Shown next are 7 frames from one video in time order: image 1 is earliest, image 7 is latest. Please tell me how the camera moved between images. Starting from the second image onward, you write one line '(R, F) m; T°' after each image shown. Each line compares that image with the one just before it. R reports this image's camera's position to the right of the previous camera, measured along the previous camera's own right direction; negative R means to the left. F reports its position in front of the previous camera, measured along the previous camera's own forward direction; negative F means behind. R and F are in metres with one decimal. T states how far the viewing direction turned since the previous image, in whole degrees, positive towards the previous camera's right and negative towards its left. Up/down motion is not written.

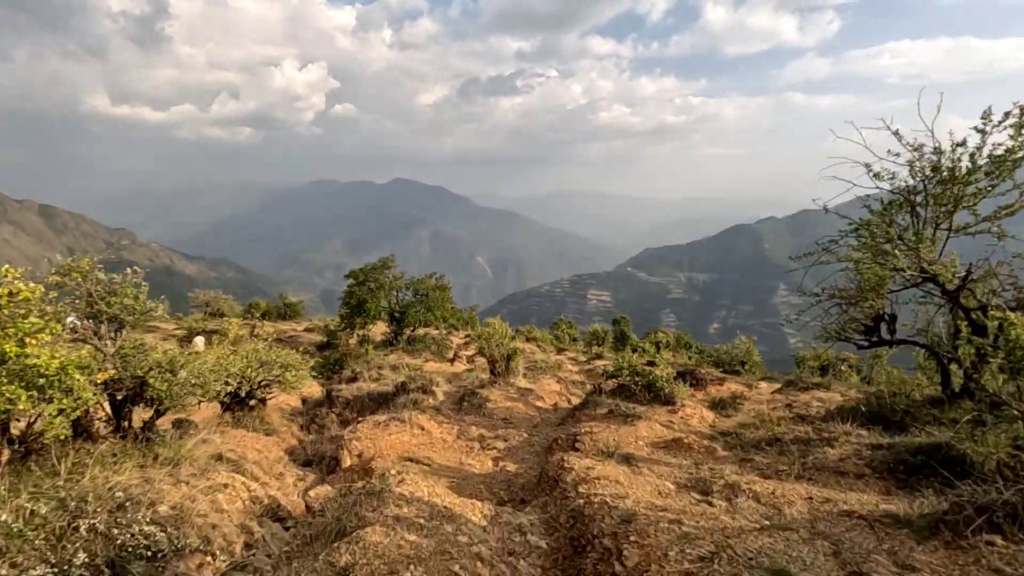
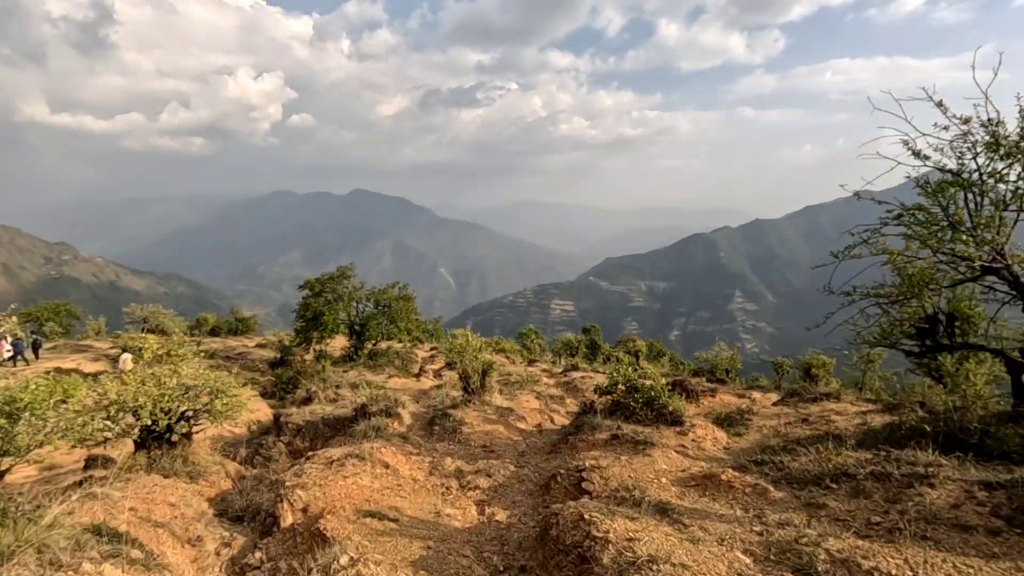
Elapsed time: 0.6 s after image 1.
(-0.3, +1.5) m; +4°
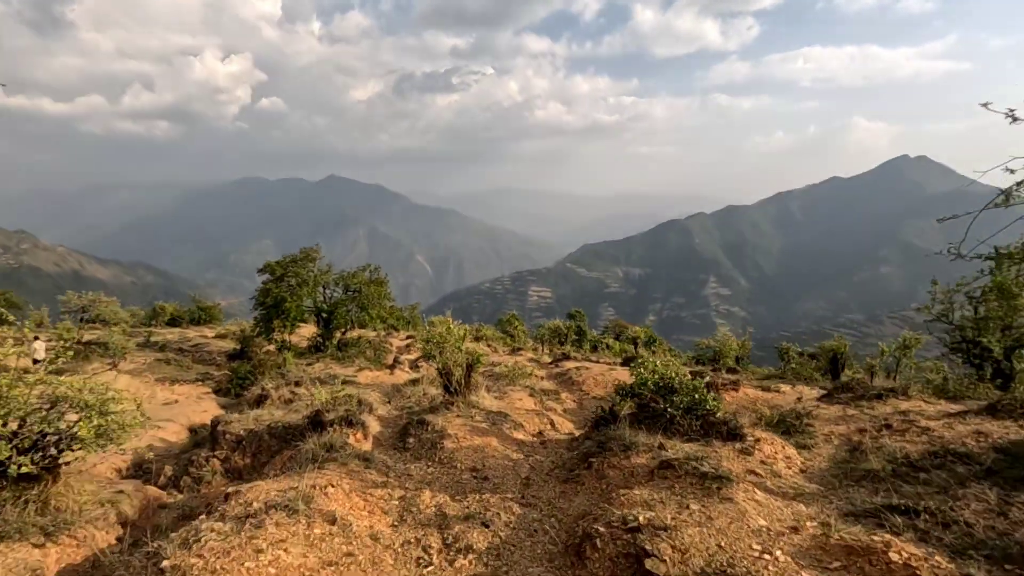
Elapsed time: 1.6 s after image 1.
(-0.3, +2.4) m; +2°
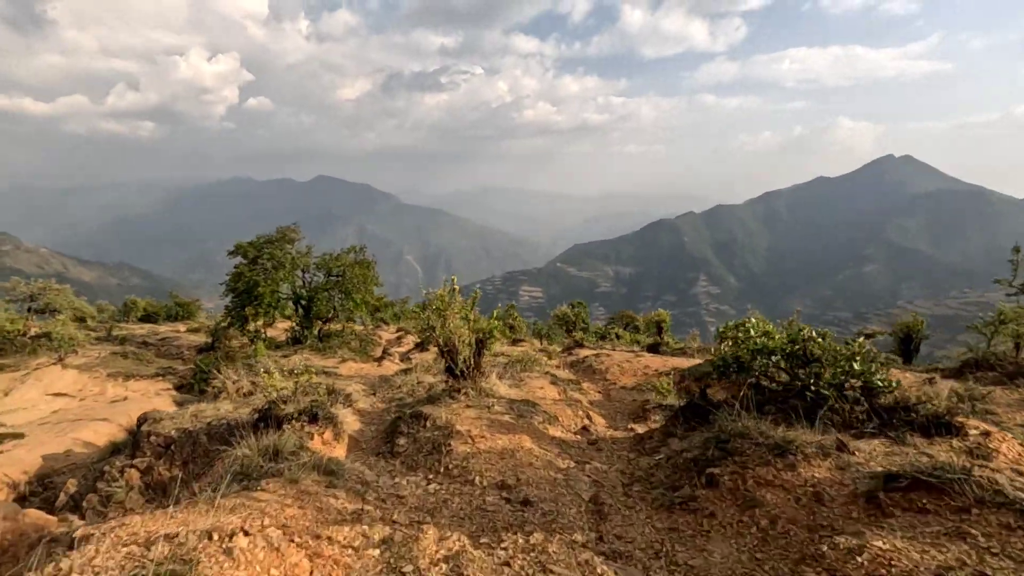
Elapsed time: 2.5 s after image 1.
(-0.5, +2.6) m; +1°
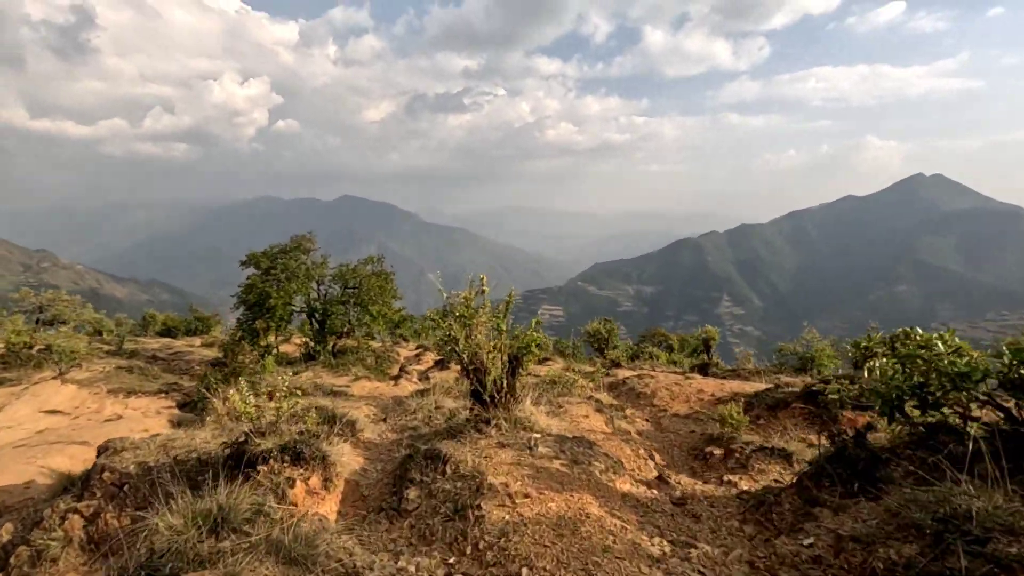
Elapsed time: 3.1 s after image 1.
(-0.3, +1.6) m; -2°
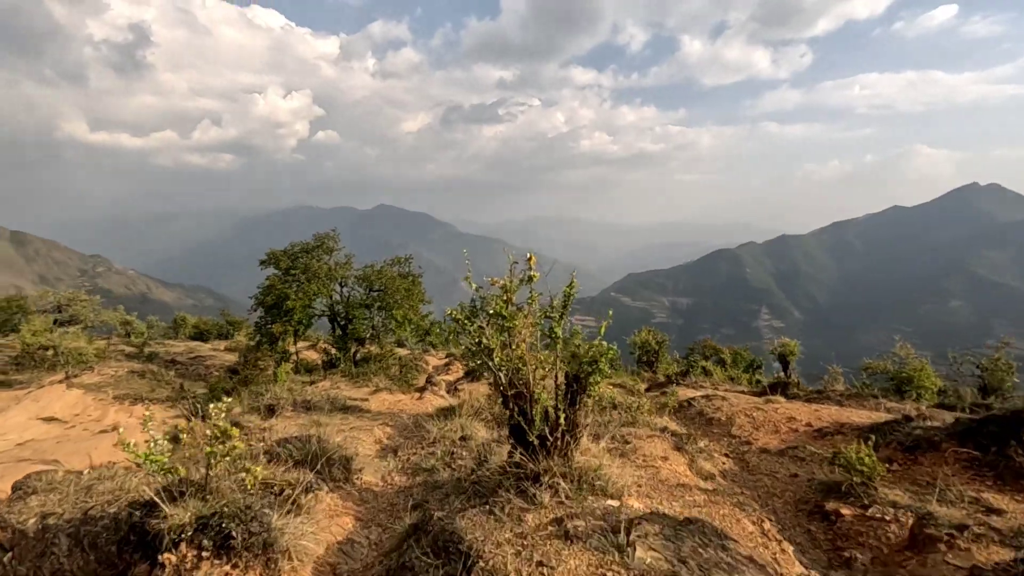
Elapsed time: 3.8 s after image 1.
(-0.2, +2.0) m; -3°
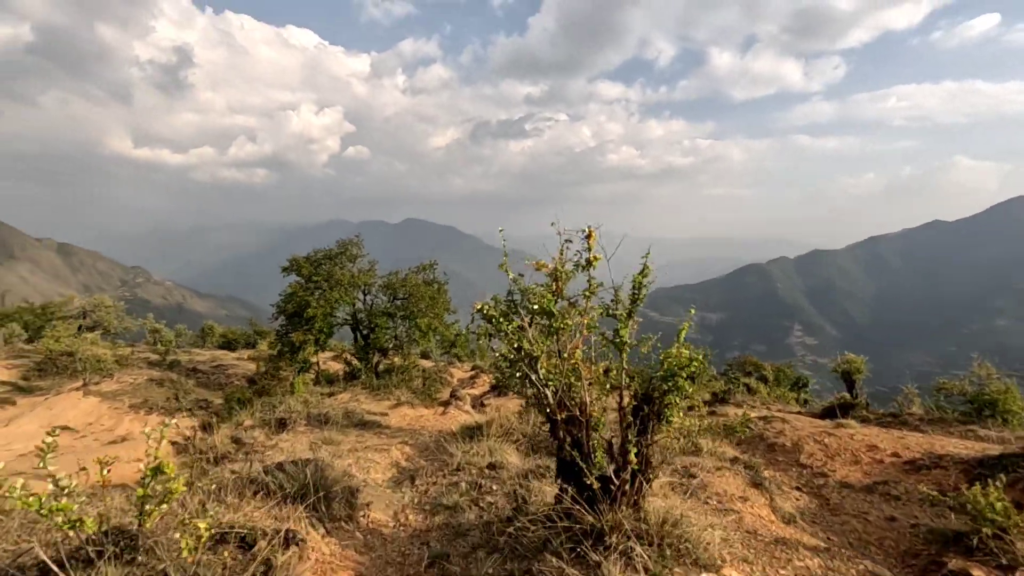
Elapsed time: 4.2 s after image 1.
(-0.1, +1.0) m; -3°
